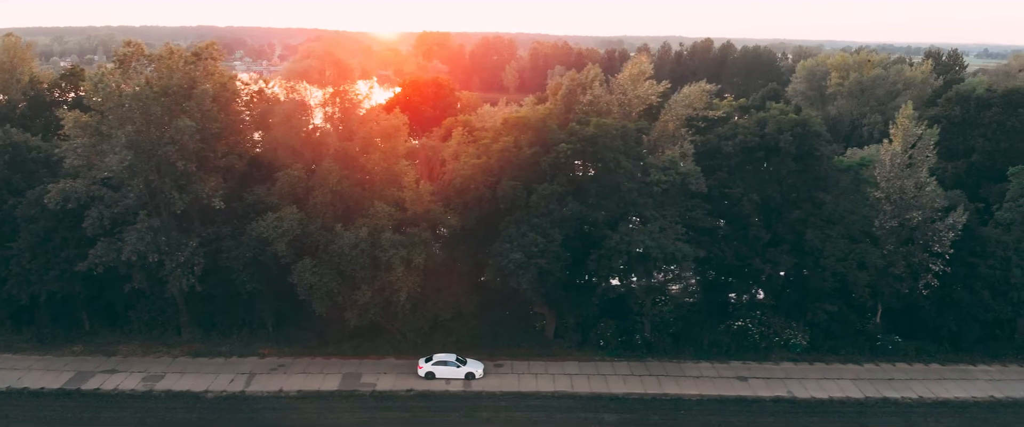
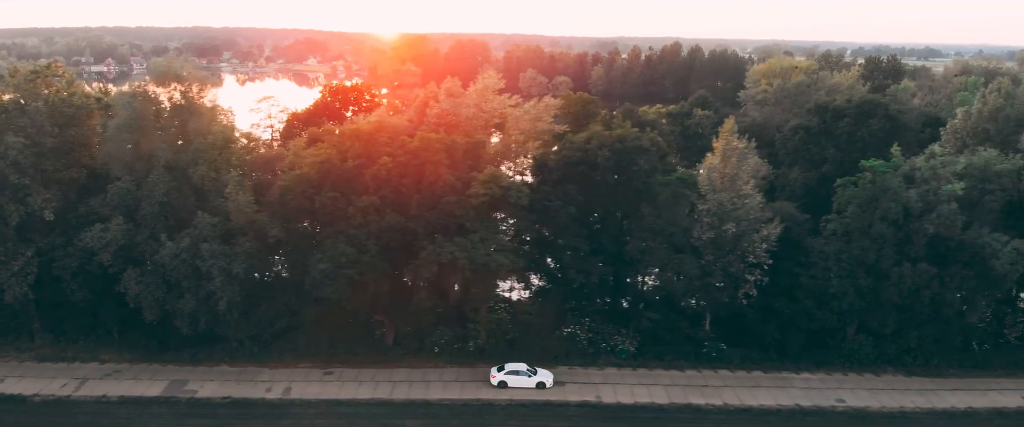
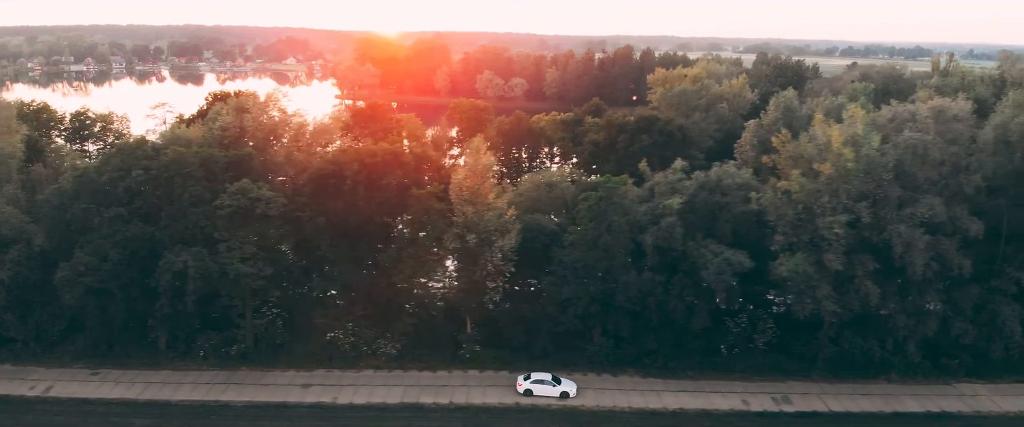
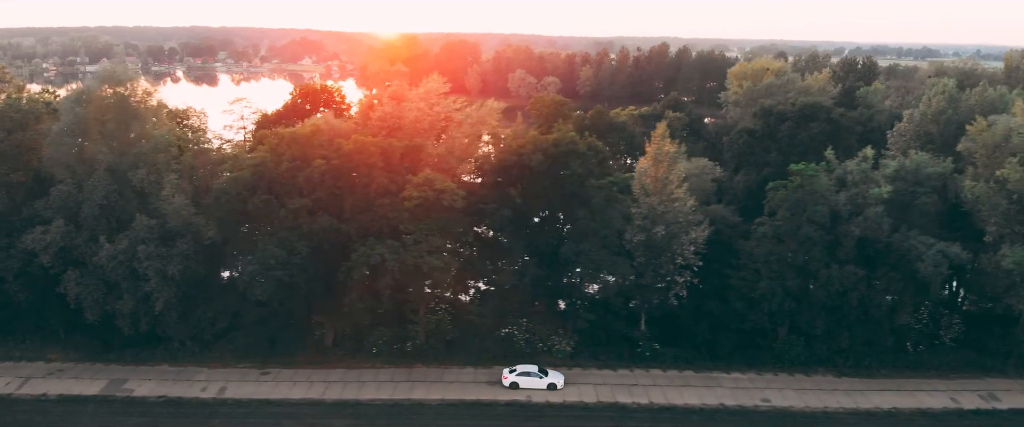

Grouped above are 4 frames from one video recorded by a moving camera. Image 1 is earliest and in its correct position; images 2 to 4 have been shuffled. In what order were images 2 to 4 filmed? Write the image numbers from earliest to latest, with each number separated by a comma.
2, 4, 3
